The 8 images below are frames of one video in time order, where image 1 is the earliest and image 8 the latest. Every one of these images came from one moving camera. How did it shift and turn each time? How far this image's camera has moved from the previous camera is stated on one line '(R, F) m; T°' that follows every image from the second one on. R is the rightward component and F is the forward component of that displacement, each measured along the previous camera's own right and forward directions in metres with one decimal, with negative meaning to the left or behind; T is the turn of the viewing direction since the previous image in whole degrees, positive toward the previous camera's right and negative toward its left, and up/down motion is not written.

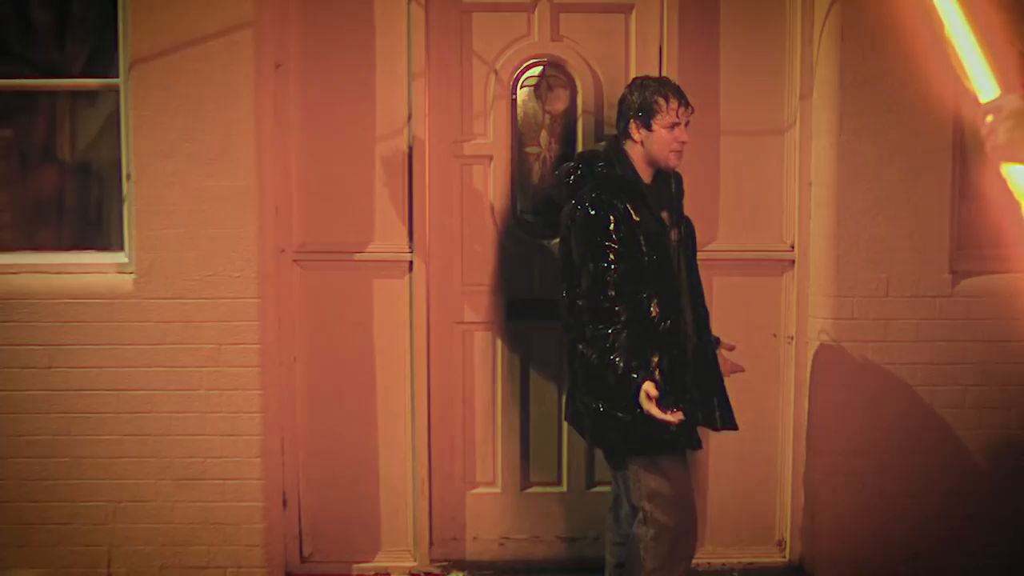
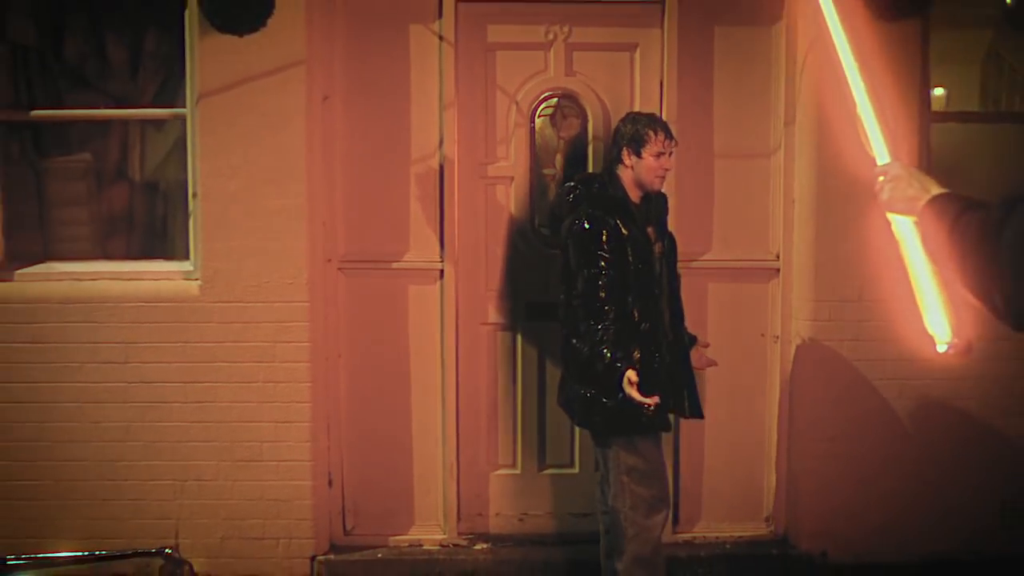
(0.0, -0.5) m; -1°
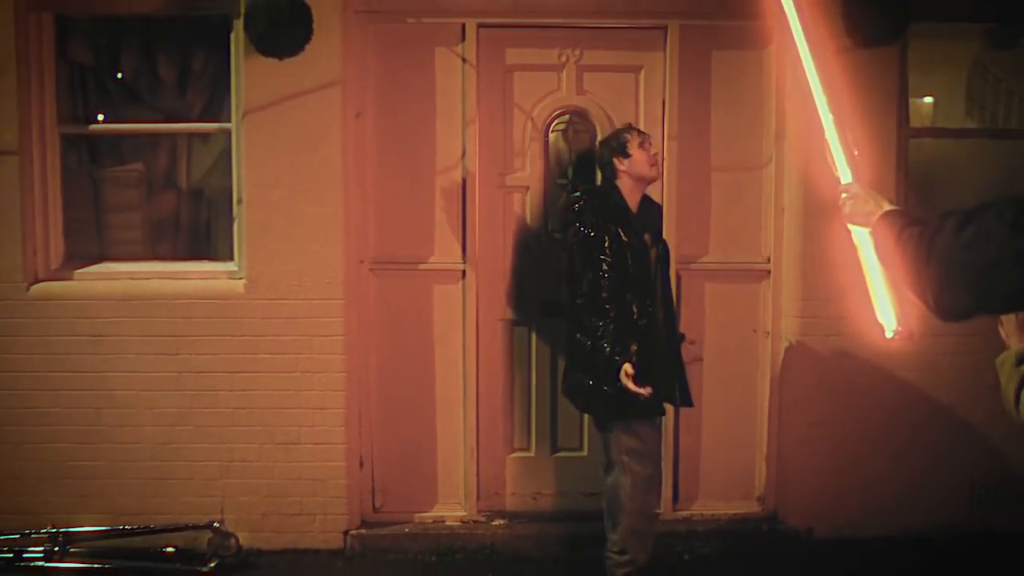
(-0.1, -0.4) m; 0°
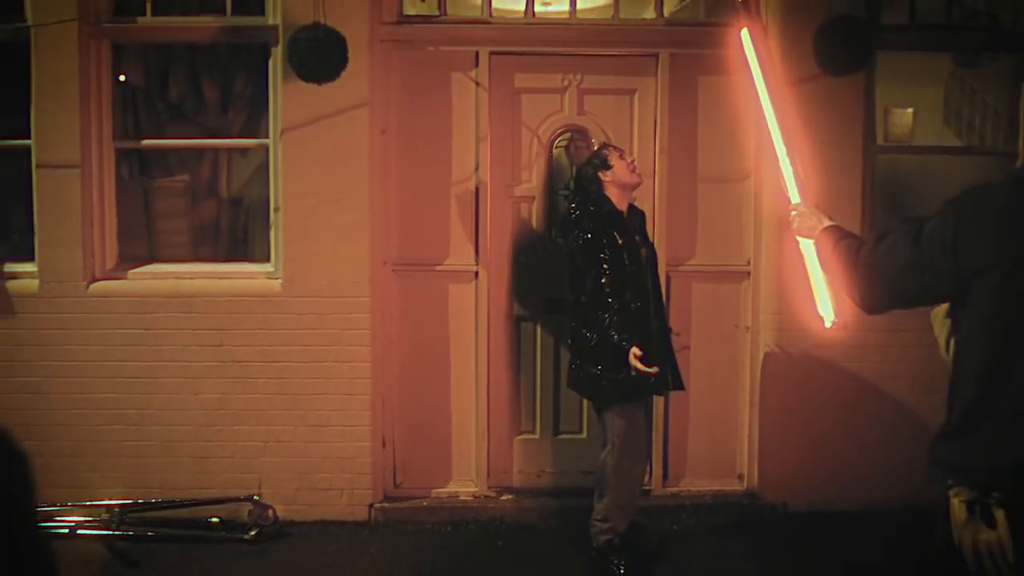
(0.0, -0.6) m; 0°
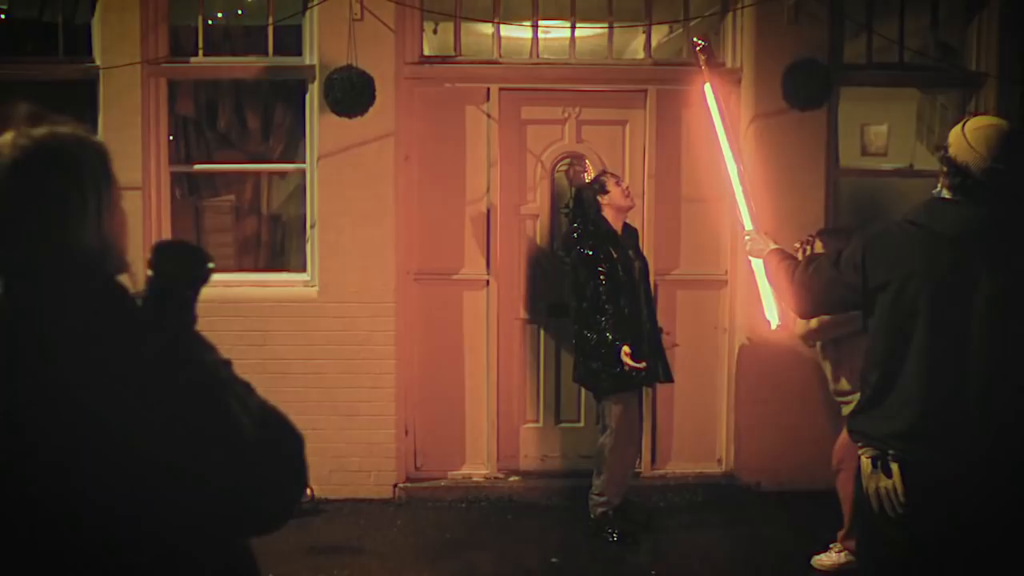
(0.0, -0.7) m; 0°
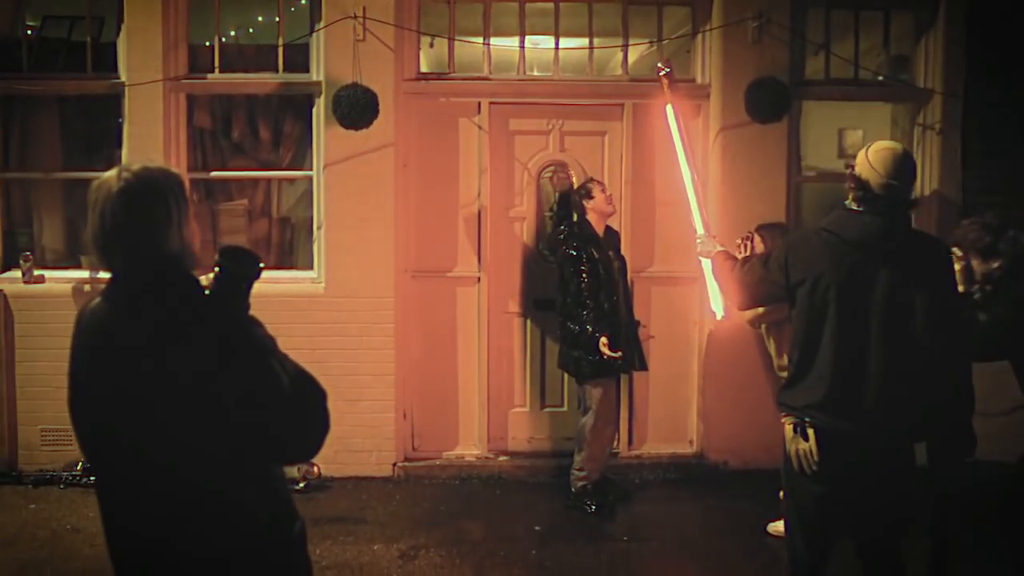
(0.0, -0.6) m; 0°
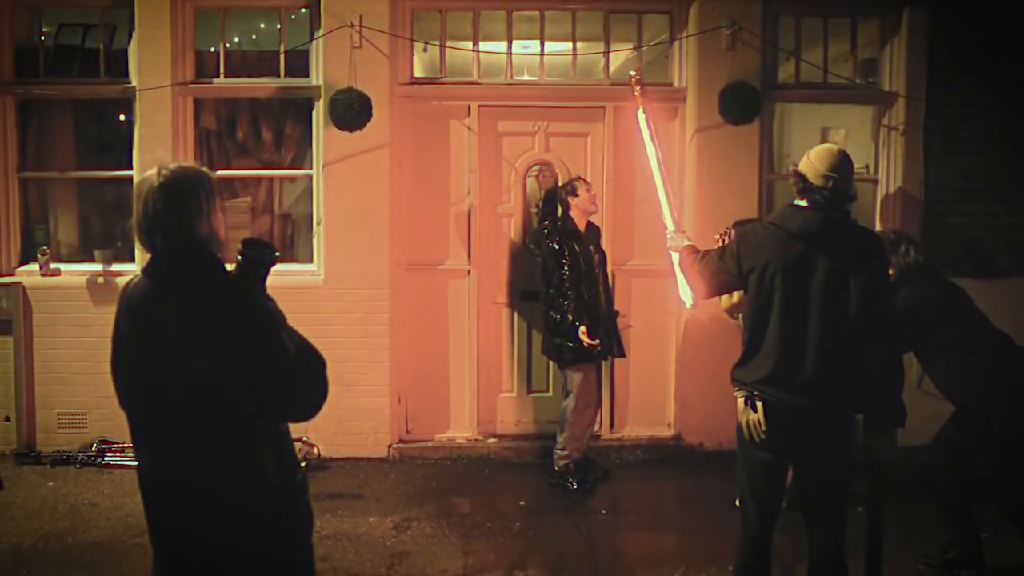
(+0.1, -0.4) m; 0°
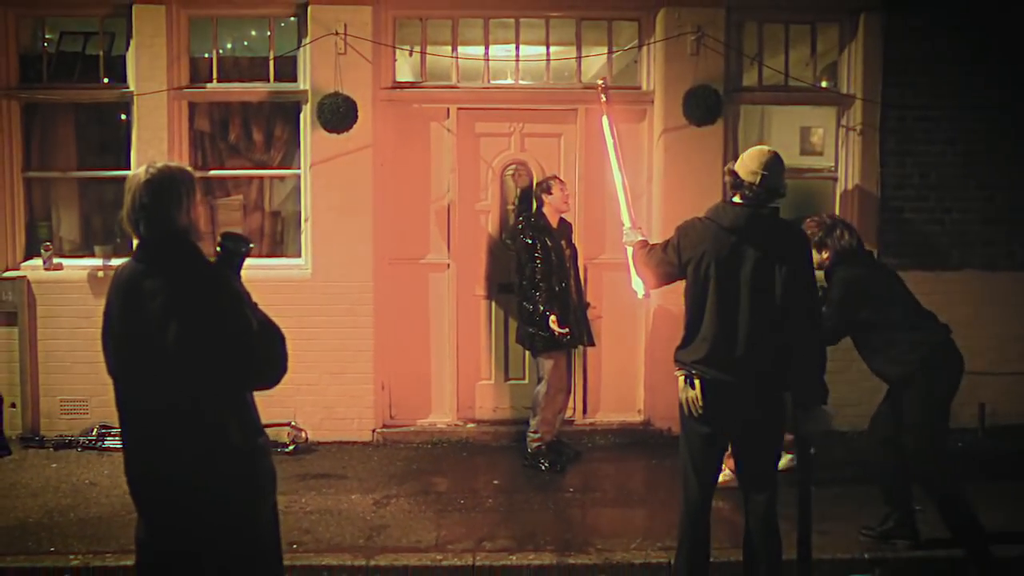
(+0.1, -0.4) m; 0°
